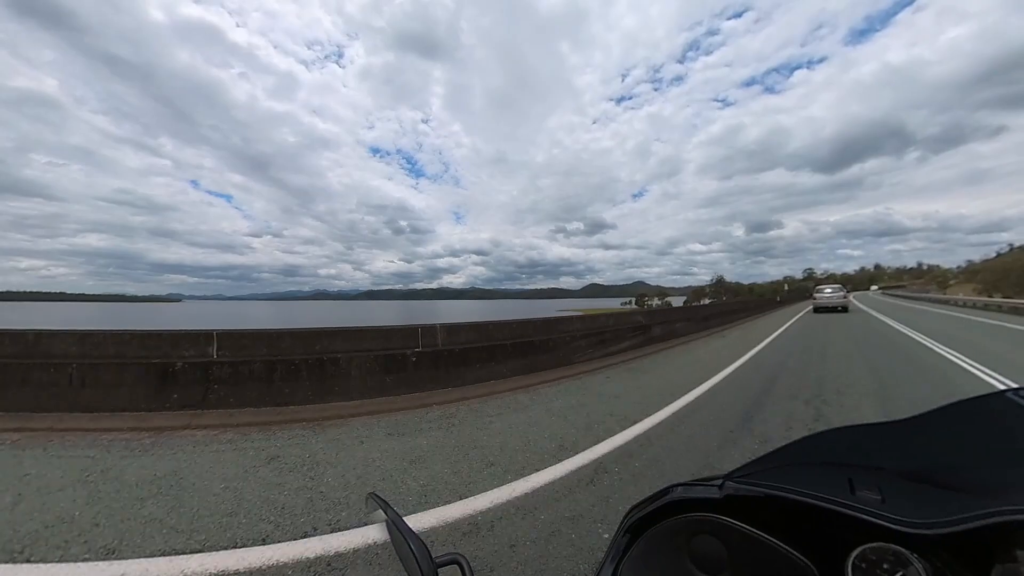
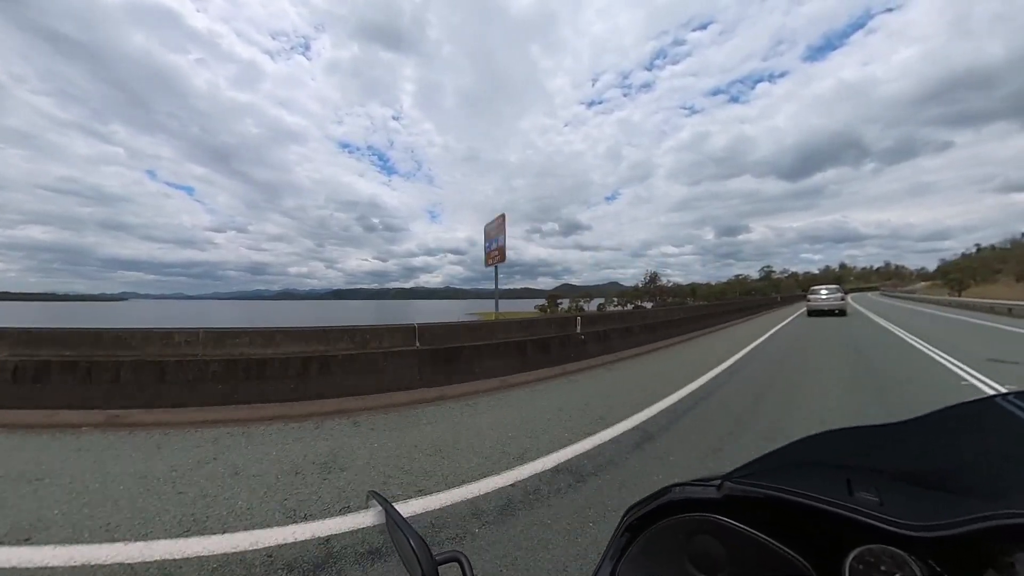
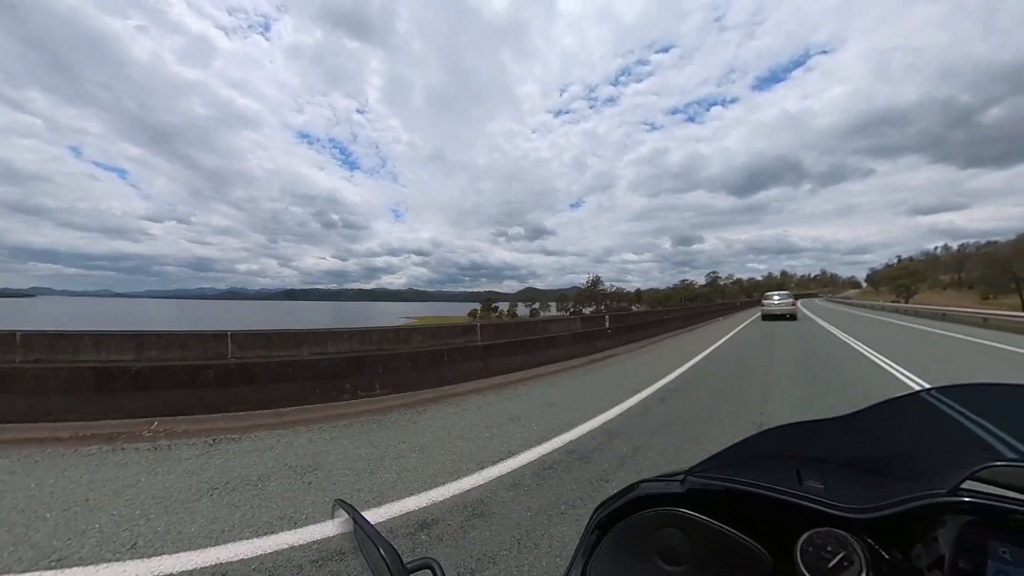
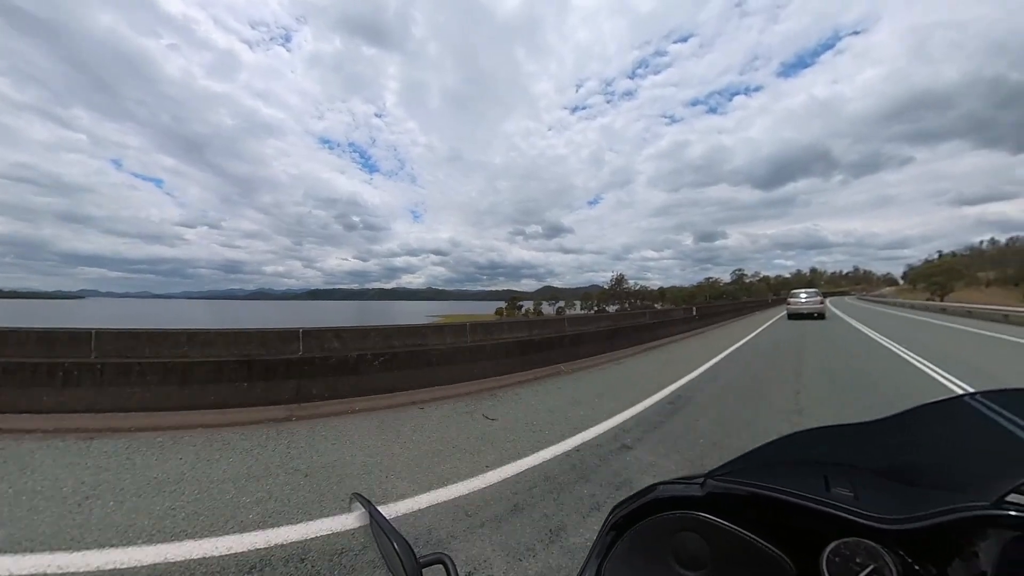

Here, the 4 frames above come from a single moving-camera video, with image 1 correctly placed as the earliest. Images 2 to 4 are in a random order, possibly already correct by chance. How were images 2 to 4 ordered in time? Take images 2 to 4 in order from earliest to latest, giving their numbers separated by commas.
2, 4, 3
